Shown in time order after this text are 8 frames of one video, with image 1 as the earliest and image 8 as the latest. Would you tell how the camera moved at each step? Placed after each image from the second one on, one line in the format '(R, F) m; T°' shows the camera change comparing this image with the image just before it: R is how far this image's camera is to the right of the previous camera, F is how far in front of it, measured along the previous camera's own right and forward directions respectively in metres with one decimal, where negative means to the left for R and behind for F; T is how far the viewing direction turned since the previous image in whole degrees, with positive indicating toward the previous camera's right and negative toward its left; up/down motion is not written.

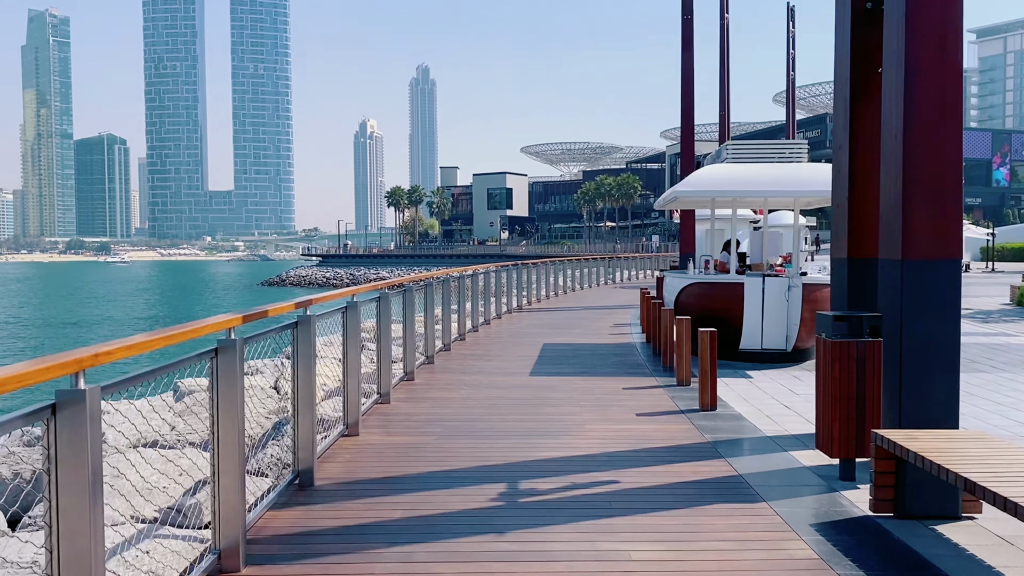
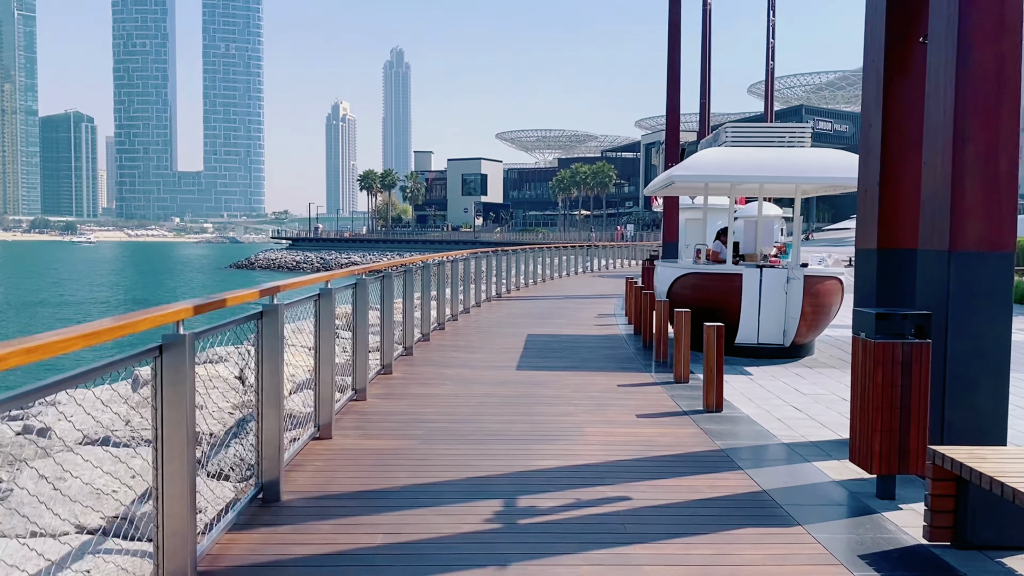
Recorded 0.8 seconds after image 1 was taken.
(-0.1, +0.7) m; +2°
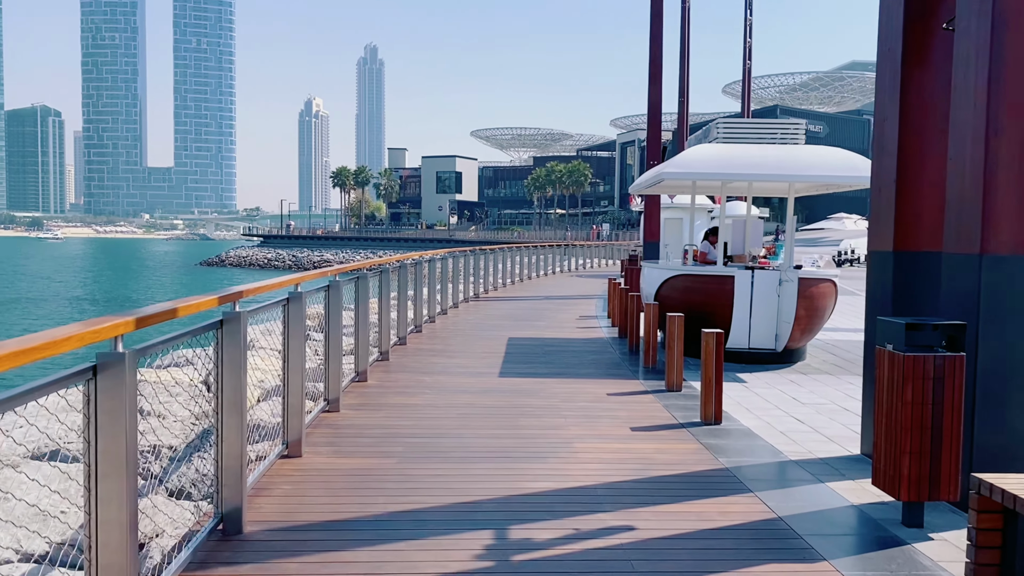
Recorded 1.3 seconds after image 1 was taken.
(-0.1, +0.5) m; +2°
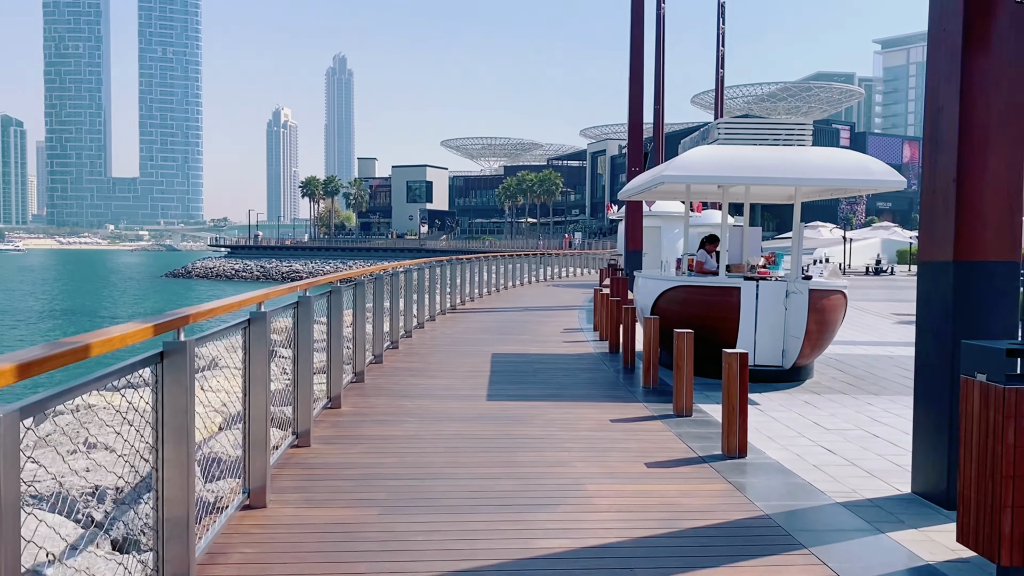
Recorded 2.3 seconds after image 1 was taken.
(-0.2, +0.8) m; +2°
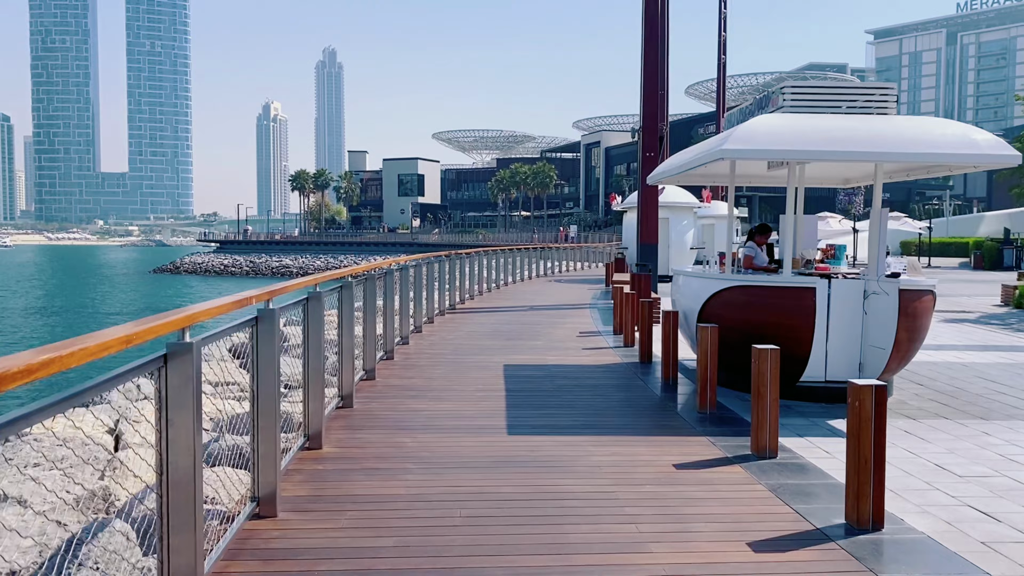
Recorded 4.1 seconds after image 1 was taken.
(-0.2, +1.6) m; +1°
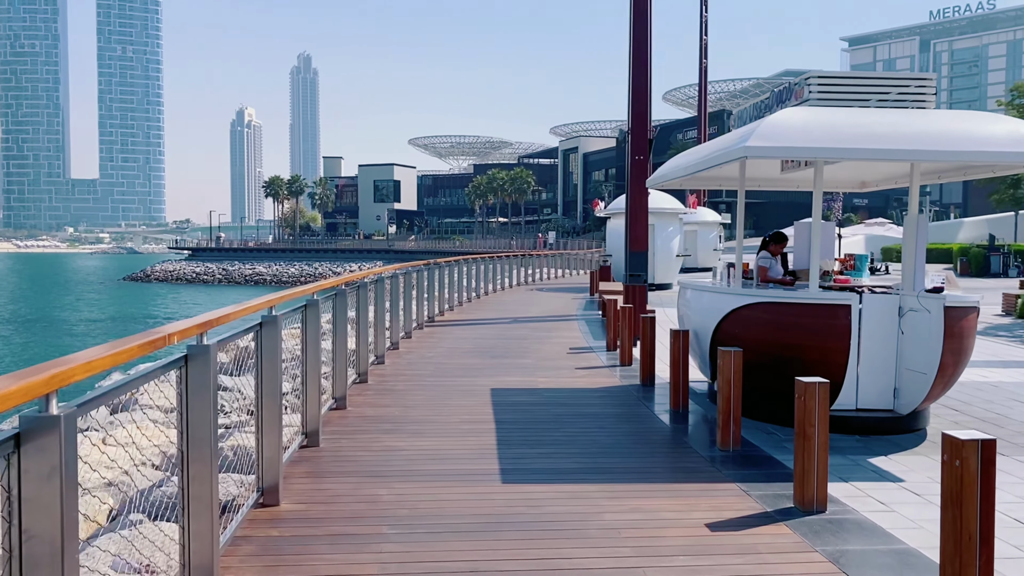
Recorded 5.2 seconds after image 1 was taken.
(-0.1, +0.9) m; +2°
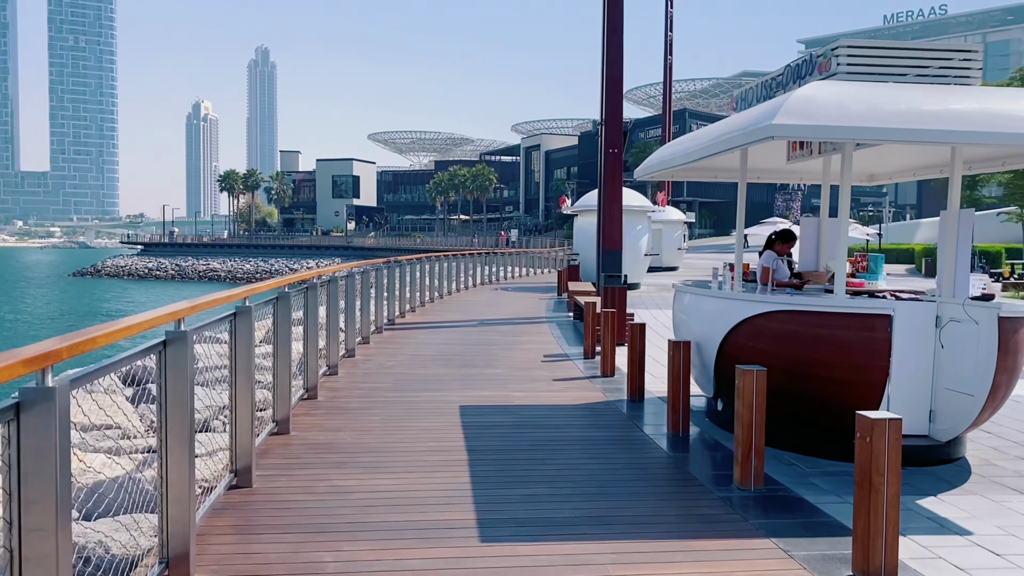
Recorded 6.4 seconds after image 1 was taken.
(-0.1, +1.0) m; +3°
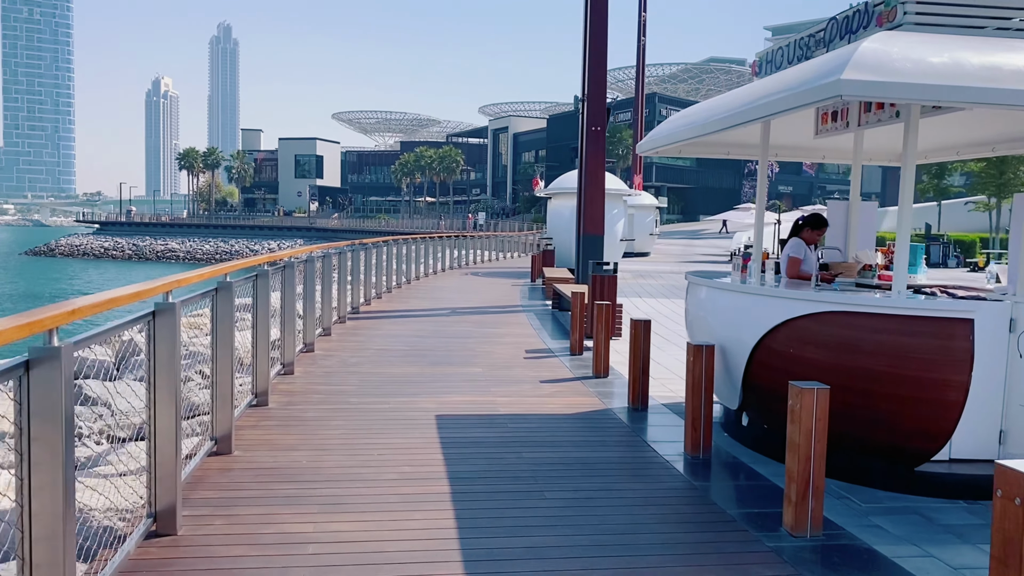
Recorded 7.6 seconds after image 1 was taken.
(-0.2, +1.0) m; +2°
